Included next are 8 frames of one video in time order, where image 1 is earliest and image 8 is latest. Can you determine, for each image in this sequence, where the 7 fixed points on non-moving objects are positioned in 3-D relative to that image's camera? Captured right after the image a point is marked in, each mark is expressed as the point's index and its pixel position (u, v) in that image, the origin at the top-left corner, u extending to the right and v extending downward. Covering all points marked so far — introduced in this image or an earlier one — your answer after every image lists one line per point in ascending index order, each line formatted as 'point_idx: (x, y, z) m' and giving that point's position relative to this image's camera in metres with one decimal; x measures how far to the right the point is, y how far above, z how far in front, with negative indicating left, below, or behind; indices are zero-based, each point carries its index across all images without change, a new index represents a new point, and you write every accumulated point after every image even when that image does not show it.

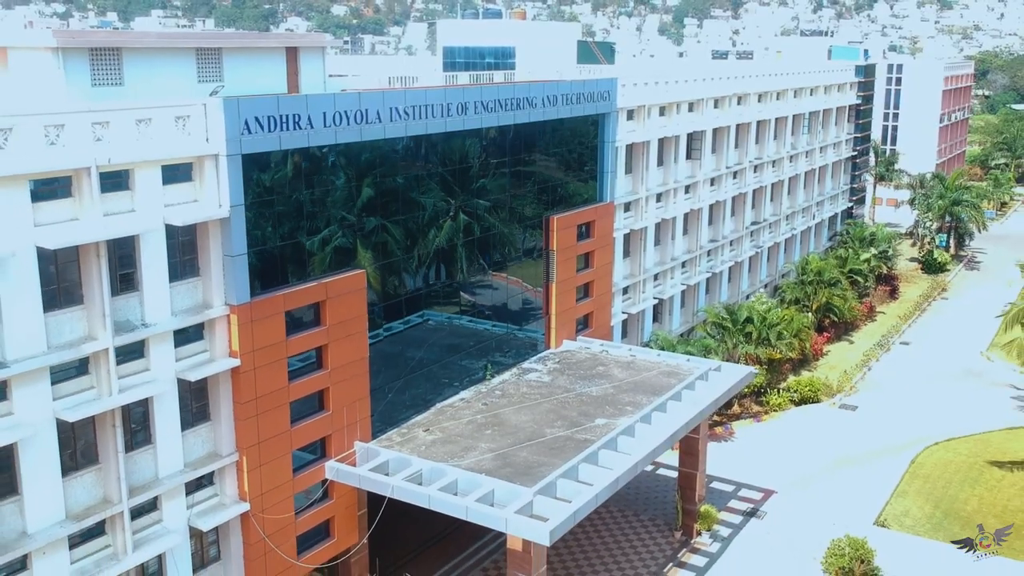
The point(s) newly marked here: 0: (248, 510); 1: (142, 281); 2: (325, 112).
0: (-4.9, -4.1, +19.1) m
1: (-6.1, +0.1, +17.0) m
2: (-3.5, +3.3, +19.5) m
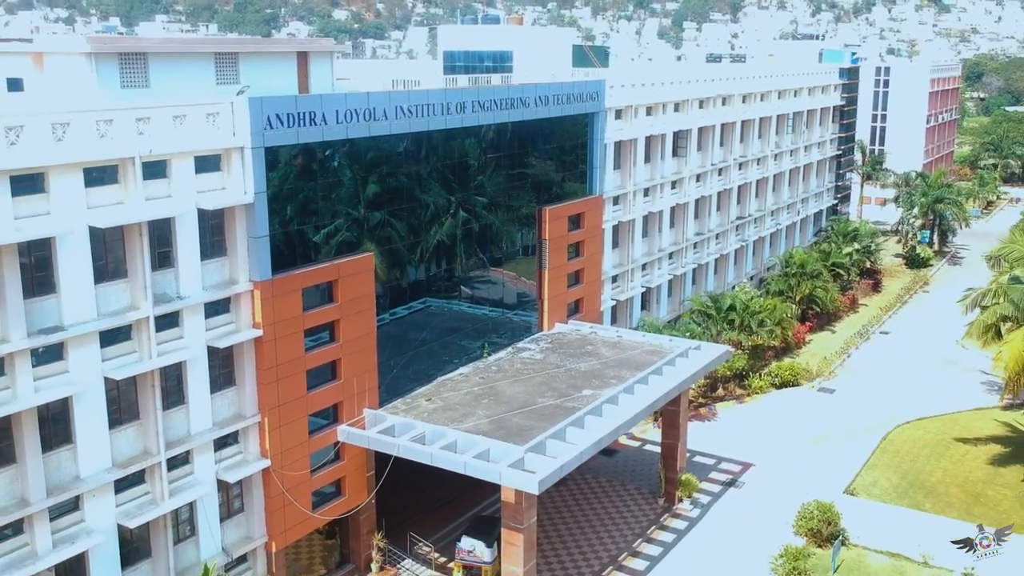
0: (-5.0, -3.7, +21.3) m
1: (-6.2, +0.6, +19.2) m
2: (-3.7, +3.8, +21.8) m
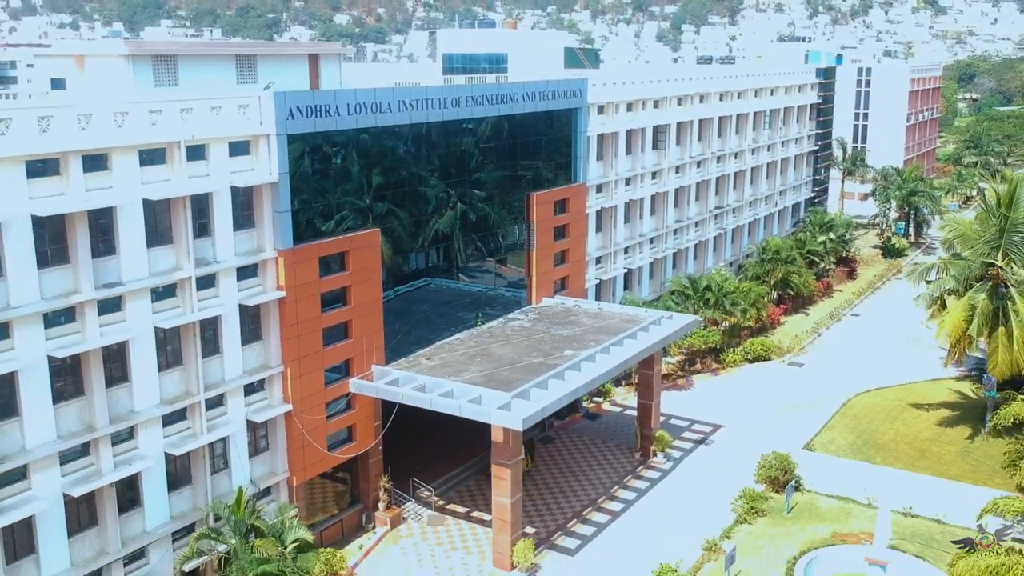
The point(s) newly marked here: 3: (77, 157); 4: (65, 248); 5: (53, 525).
0: (-5.3, -2.9, +24.7) m
1: (-6.5, +1.3, +22.6) m
2: (-4.0, +4.5, +25.2) m
3: (-8.2, +2.5, +19.5) m
4: (-8.5, +0.8, +19.7) m
5: (-8.9, -4.6, +19.8) m
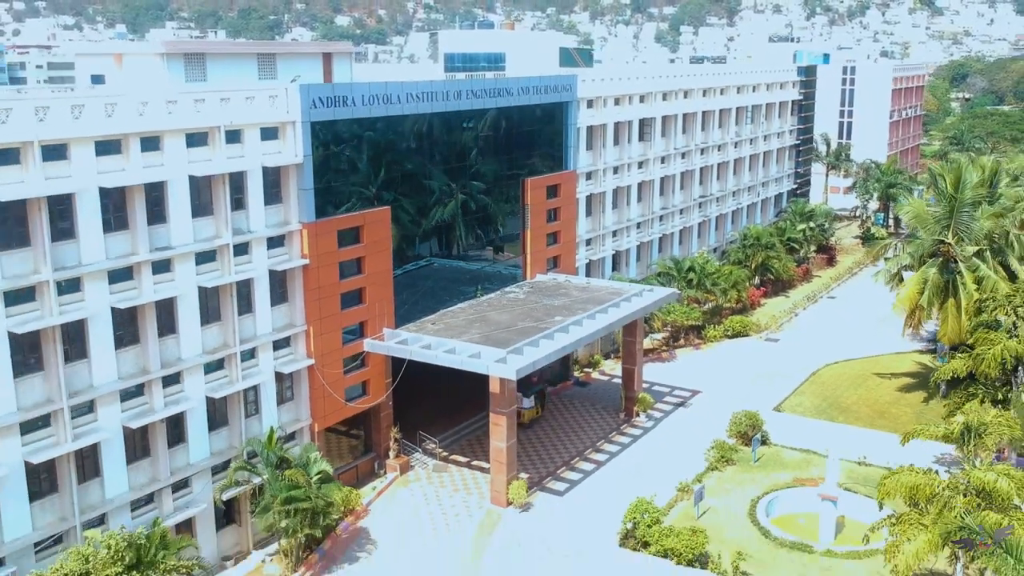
0: (-5.4, -2.1, +28.1) m
1: (-6.7, +2.2, +26.0) m
2: (-4.1, +5.4, +28.6) m
3: (-8.3, +3.3, +22.9) m
4: (-8.7, +1.6, +23.2) m
5: (-9.0, -3.7, +23.3) m
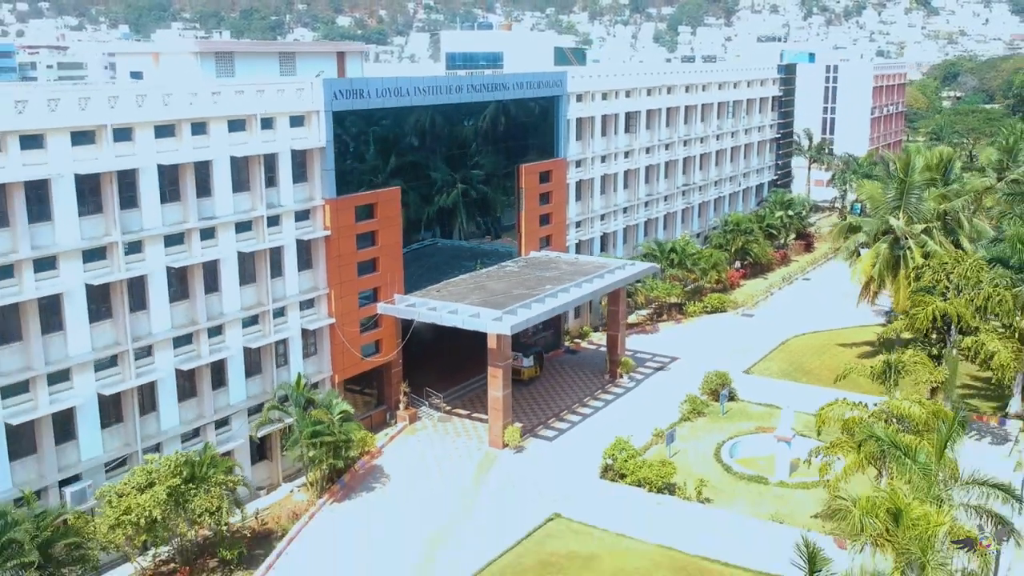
0: (-5.6, -1.1, +32.2) m
1: (-6.8, +3.1, +30.1) m
2: (-4.3, +6.3, +32.7) m
3: (-8.5, +4.3, +27.0) m
4: (-8.8, +2.6, +27.3) m
5: (-9.1, -2.7, +27.4) m
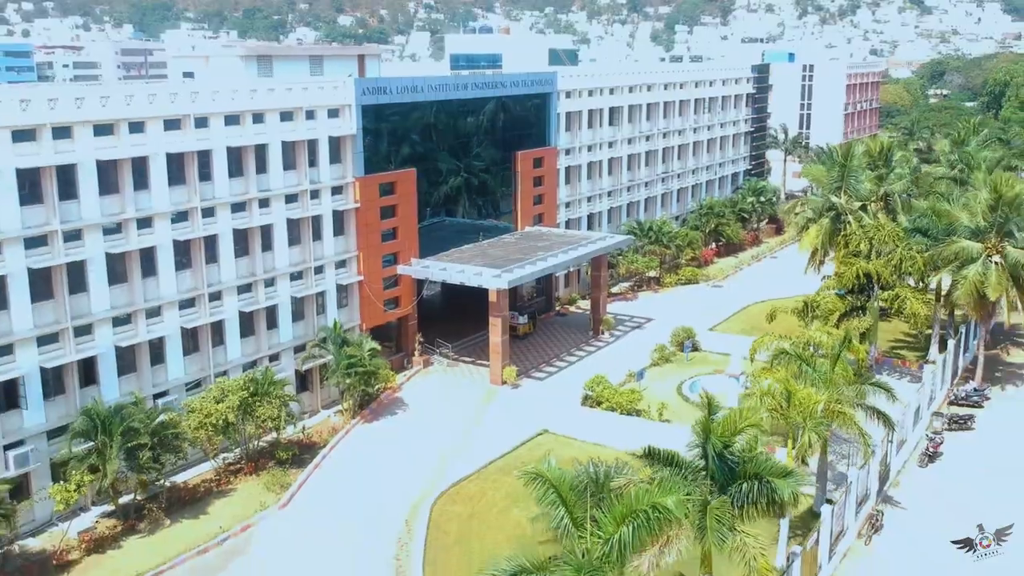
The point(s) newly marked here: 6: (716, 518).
0: (-5.7, +0.3, +39.0) m
1: (-6.9, +4.5, +36.9) m
2: (-4.4, +7.7, +39.5) m
3: (-8.6, +5.7, +33.8) m
4: (-9.0, +4.0, +34.0) m
5: (-9.2, -1.3, +34.2) m
6: (+3.8, -4.3, +18.8) m
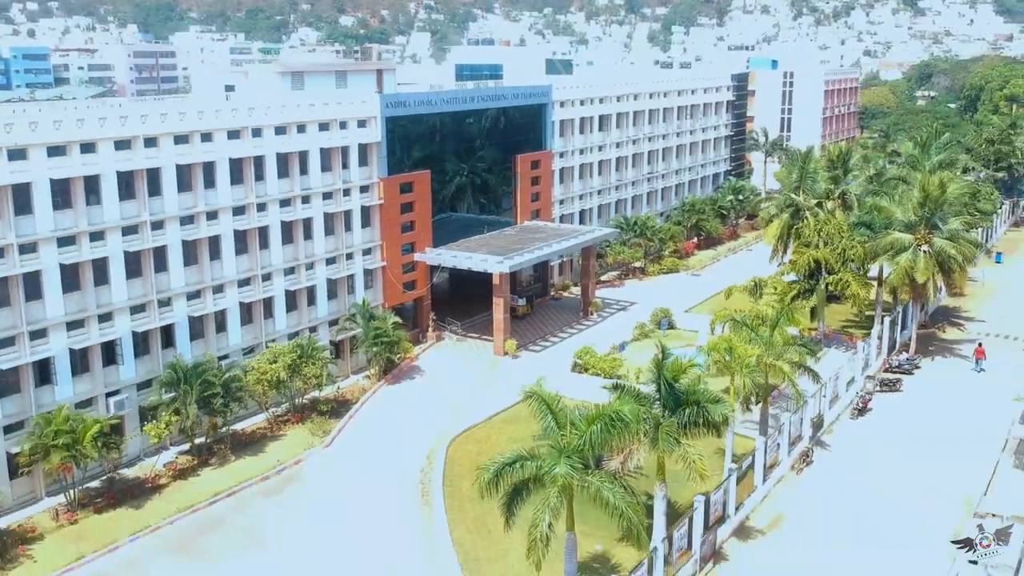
0: (-5.7, +1.0, +45.7) m
1: (-6.9, +5.2, +43.6) m
2: (-4.4, +8.4, +46.2) m
3: (-8.6, +6.4, +40.5) m
4: (-8.9, +4.7, +40.8) m
5: (-9.2, -0.7, +40.9) m
6: (+3.8, -3.6, +25.5) m
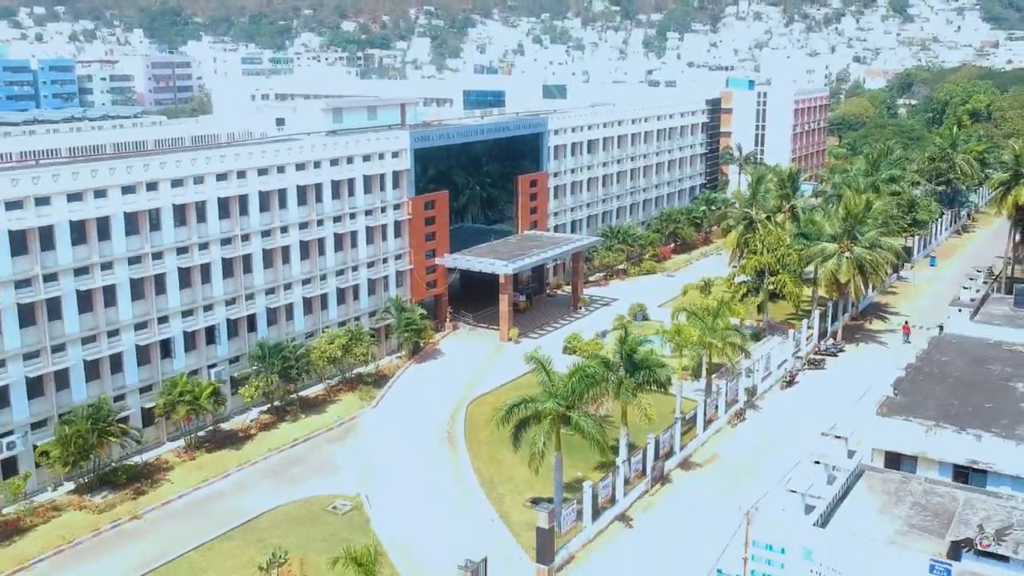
0: (-5.5, +1.1, +56.7) m
1: (-6.7, +5.3, +54.6) m
2: (-4.2, +8.5, +57.2) m
3: (-8.4, +6.5, +51.4) m
4: (-8.7, +4.8, +51.7) m
5: (-9.0, -0.6, +51.8) m
6: (+4.0, -3.5, +36.5) m
